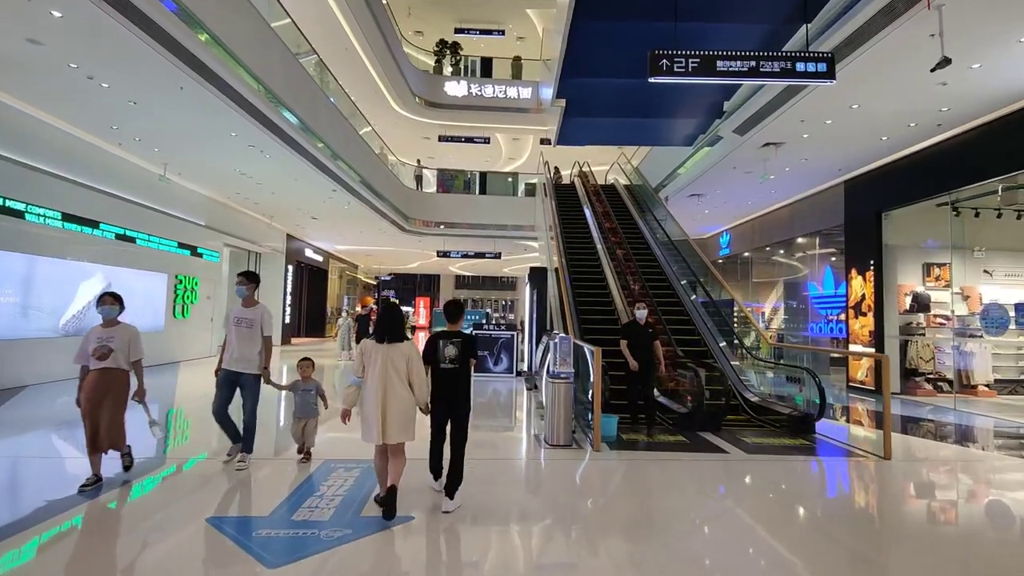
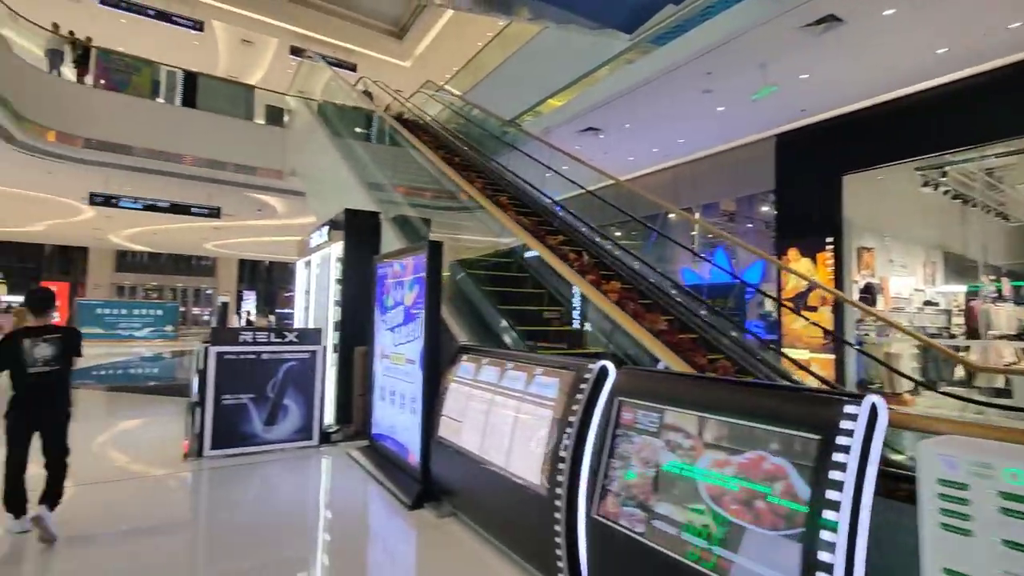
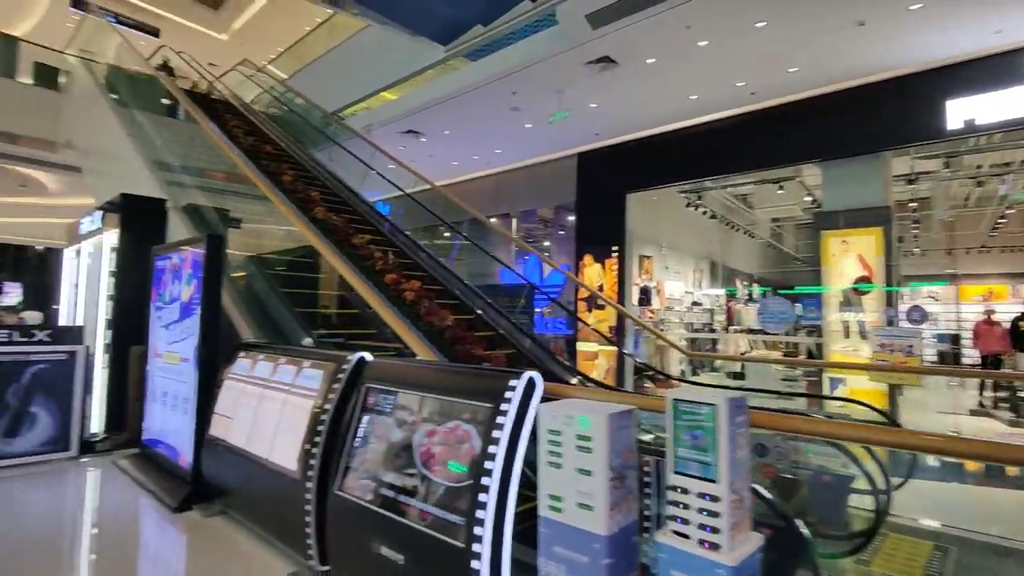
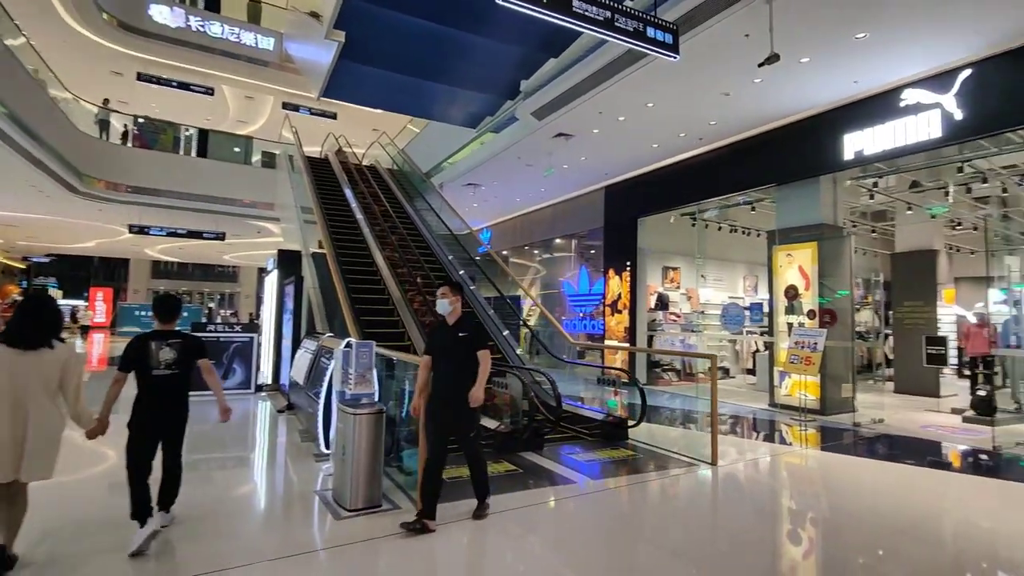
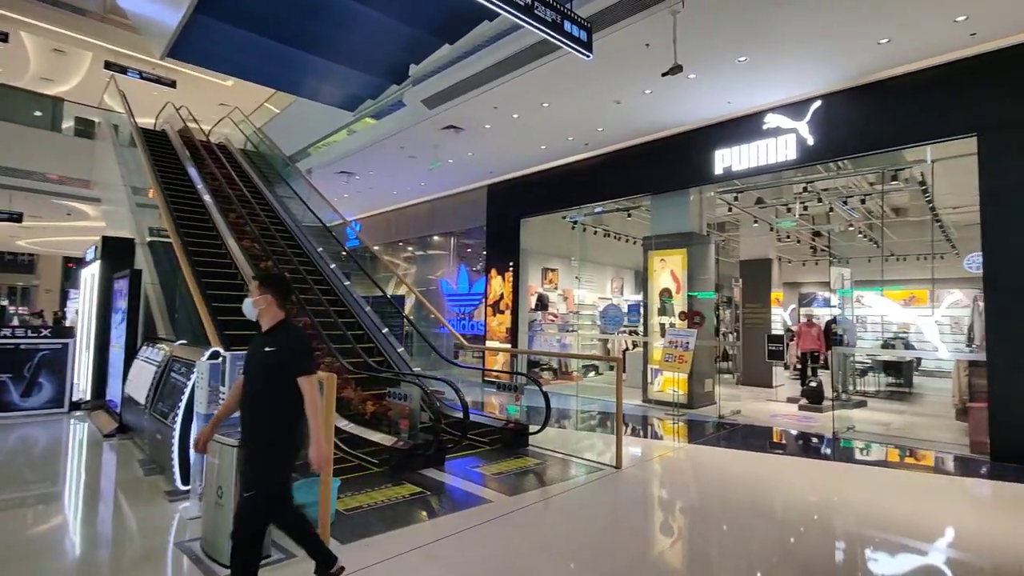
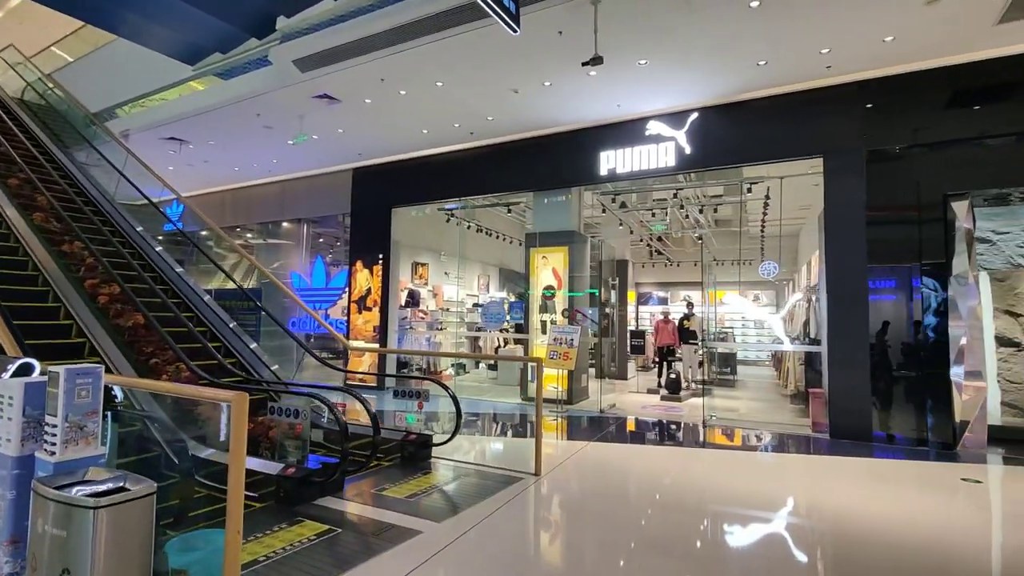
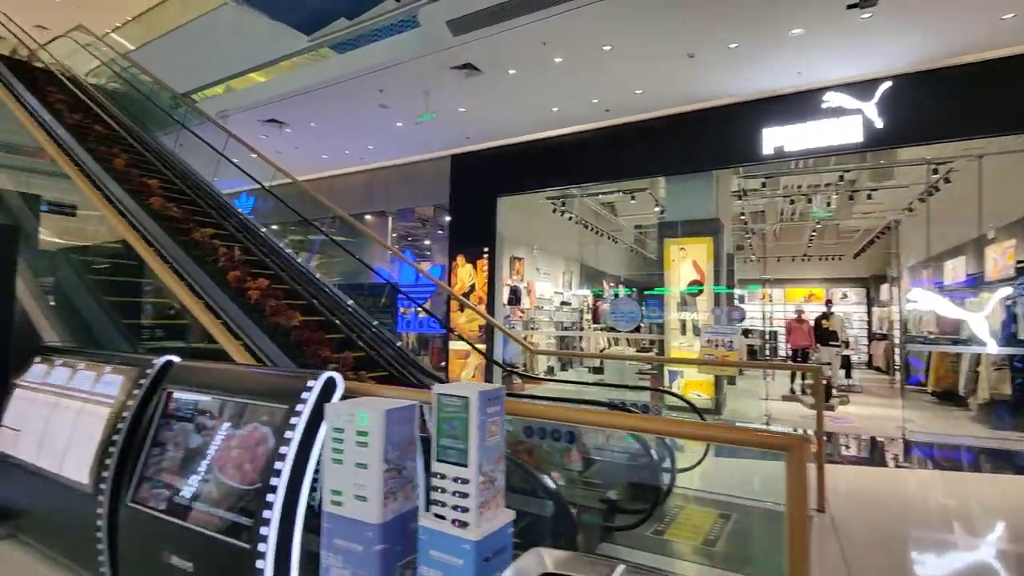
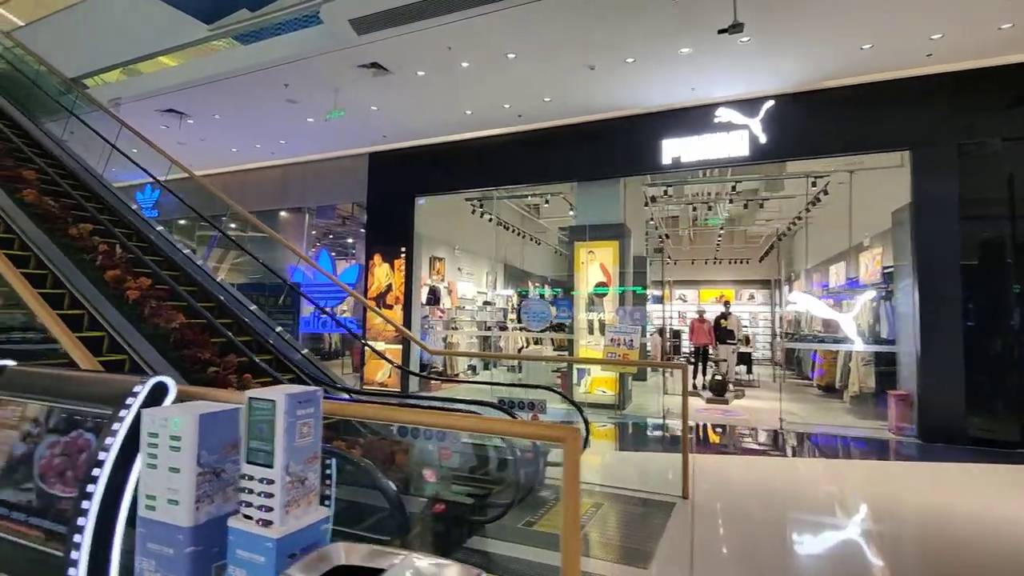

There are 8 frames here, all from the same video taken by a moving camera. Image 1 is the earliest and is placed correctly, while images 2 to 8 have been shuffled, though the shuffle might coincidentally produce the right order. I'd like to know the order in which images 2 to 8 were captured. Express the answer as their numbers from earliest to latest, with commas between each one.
4, 5, 6, 8, 7, 3, 2
